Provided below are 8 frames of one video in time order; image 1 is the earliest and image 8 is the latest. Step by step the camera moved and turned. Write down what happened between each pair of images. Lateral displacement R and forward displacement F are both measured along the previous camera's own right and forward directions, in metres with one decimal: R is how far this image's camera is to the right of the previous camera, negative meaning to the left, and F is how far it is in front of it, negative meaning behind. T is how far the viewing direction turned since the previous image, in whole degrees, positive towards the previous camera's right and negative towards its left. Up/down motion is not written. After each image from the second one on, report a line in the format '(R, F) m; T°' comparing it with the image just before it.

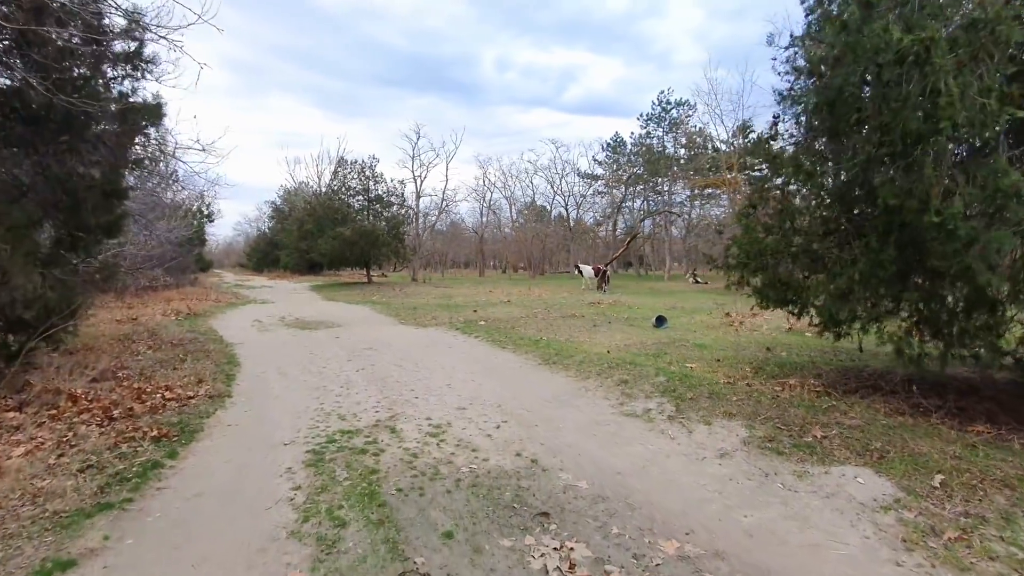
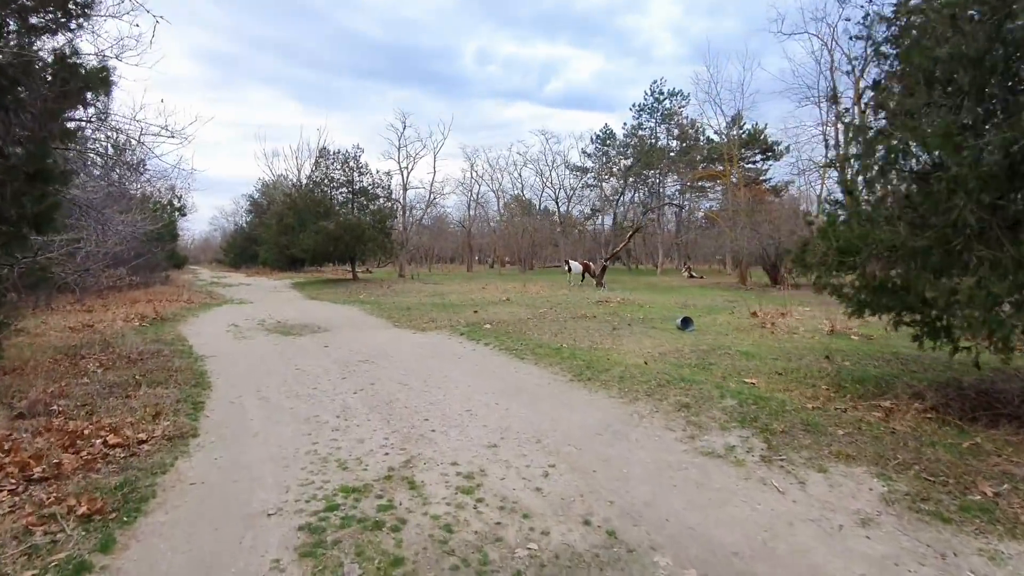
(-0.6, +1.3) m; +2°
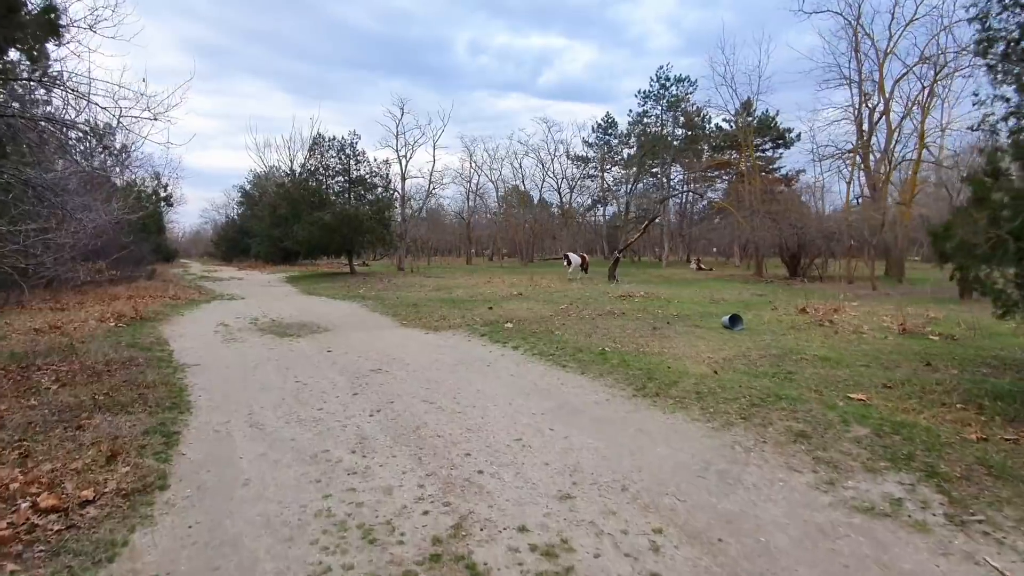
(-0.7, +1.3) m; +1°
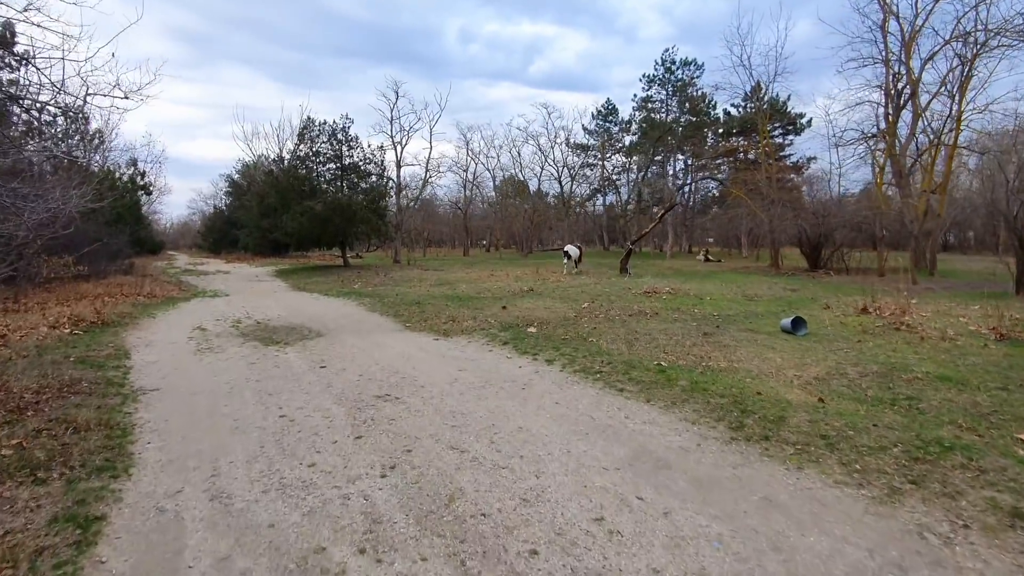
(-0.6, +1.5) m; +1°
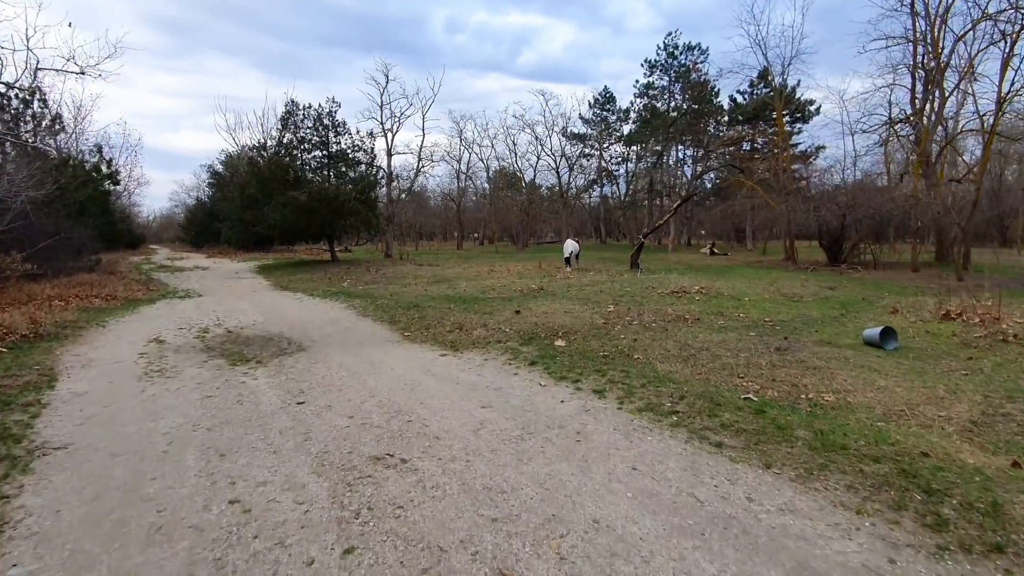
(-0.5, +1.7) m; +1°
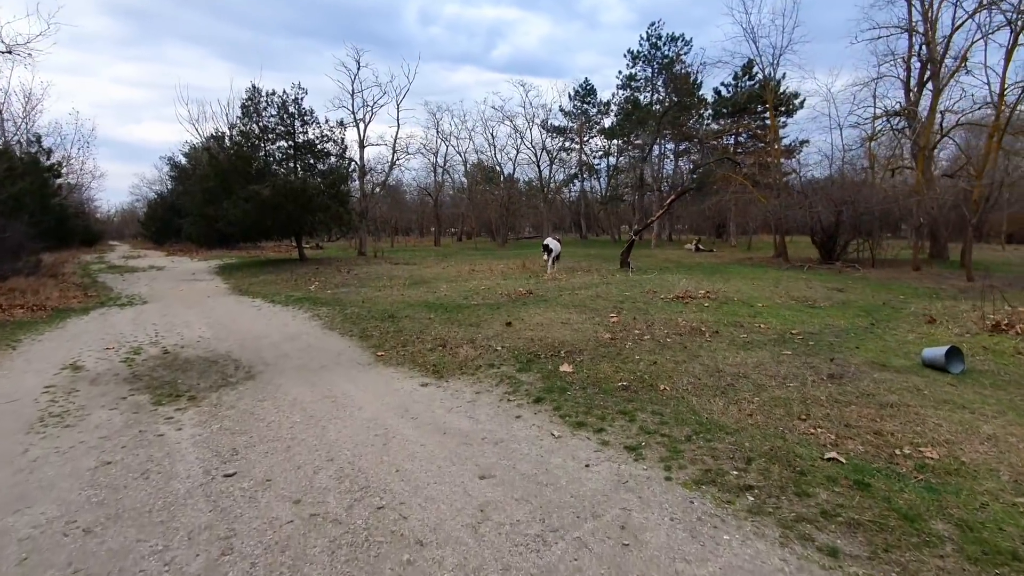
(-0.2, +1.3) m; +3°
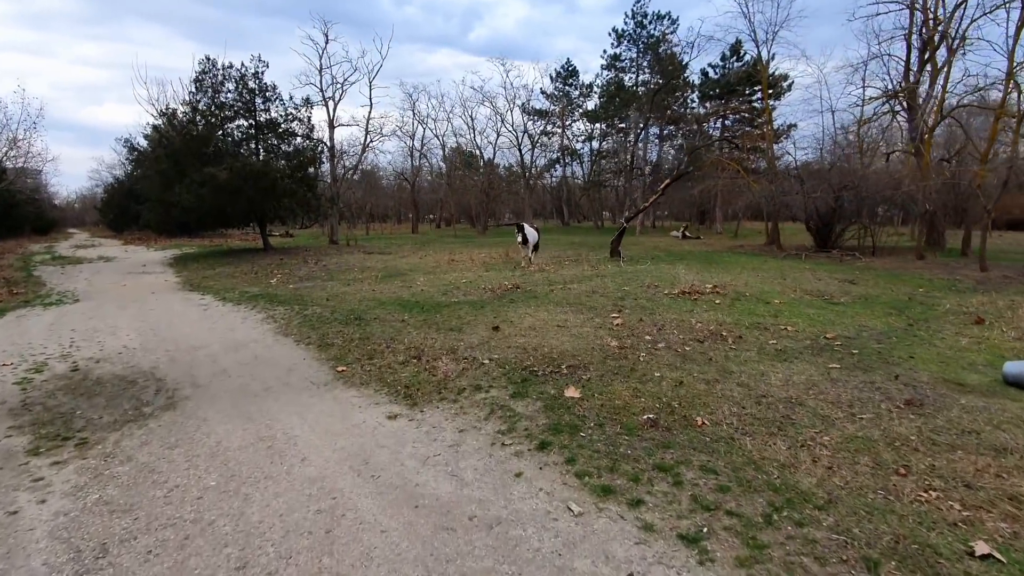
(-0.1, +1.3) m; +2°
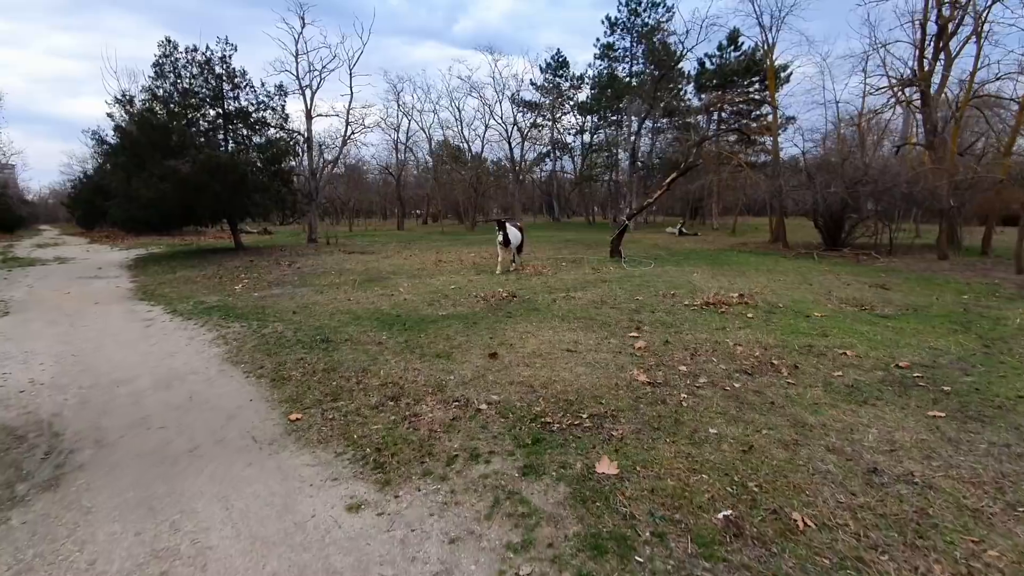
(-0.2, +1.4) m; +1°
